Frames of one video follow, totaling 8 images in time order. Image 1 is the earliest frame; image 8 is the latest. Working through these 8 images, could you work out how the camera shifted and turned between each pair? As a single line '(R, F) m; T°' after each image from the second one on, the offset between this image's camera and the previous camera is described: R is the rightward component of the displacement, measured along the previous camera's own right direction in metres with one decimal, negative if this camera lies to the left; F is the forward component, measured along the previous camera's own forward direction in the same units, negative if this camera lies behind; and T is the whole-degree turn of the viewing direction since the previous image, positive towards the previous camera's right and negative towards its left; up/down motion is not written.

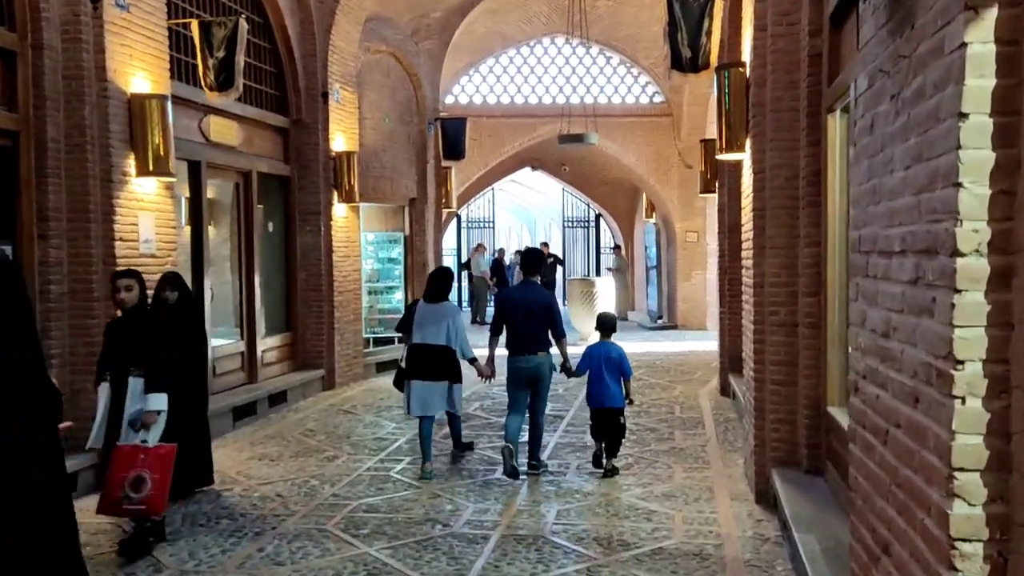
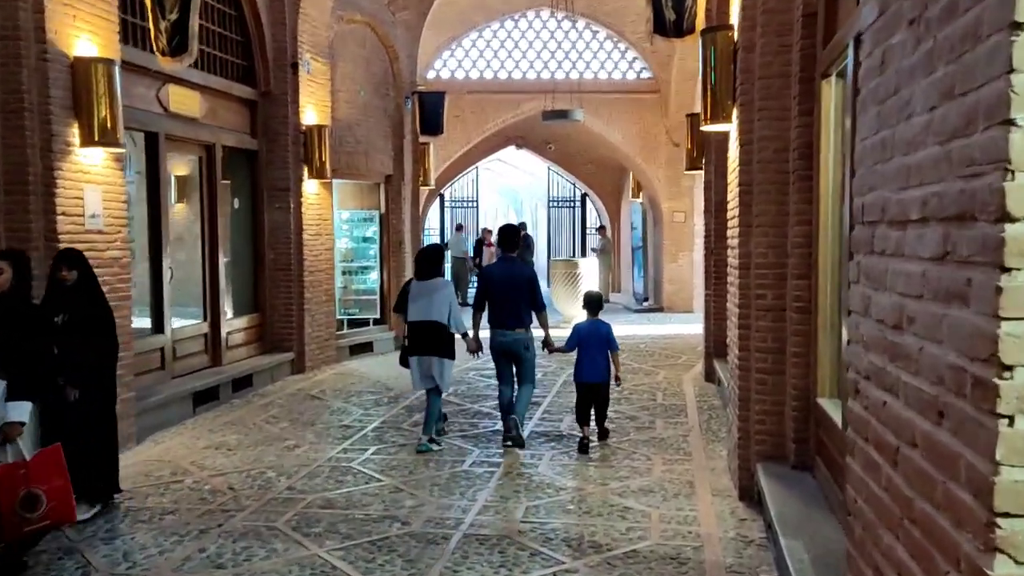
(+0.1, +0.4) m; +1°
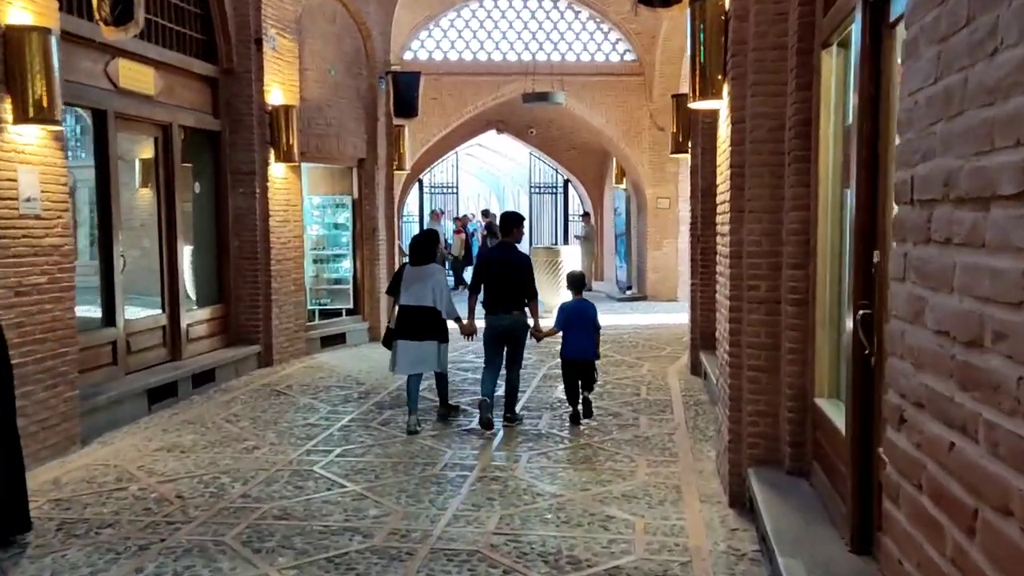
(+0.1, +0.4) m; +1°
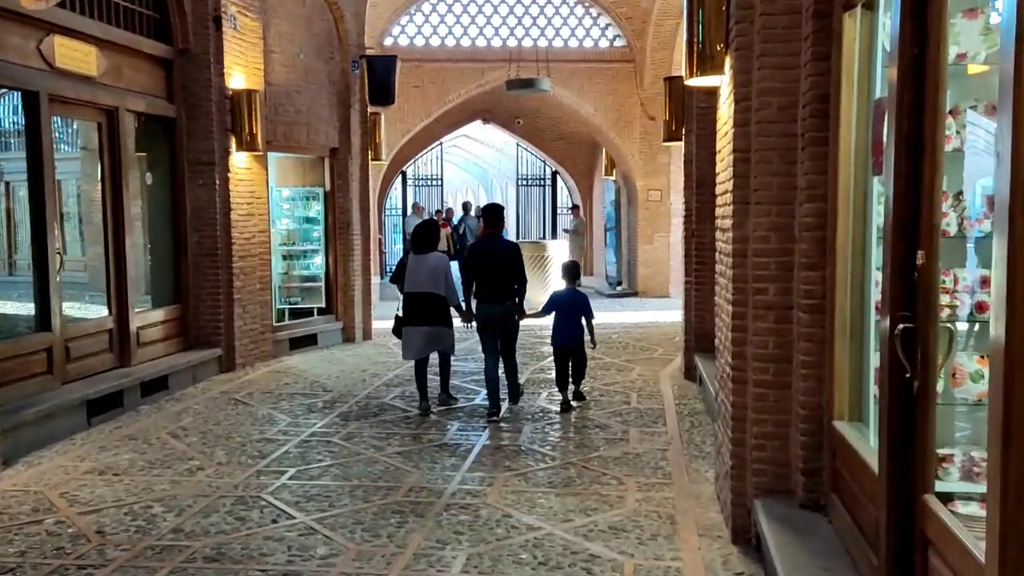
(+0.1, +0.7) m; +1°
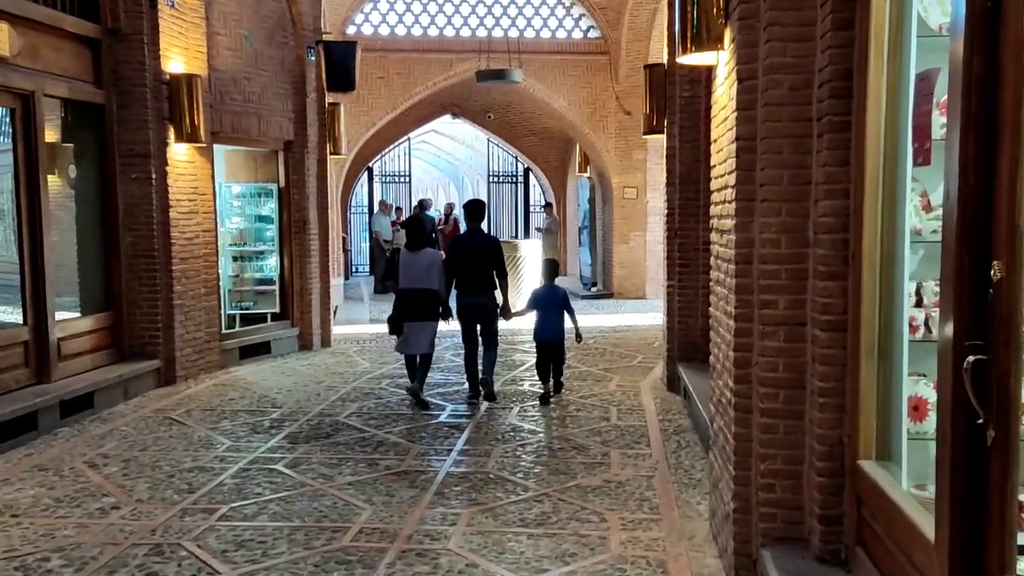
(0.0, +0.7) m; +2°
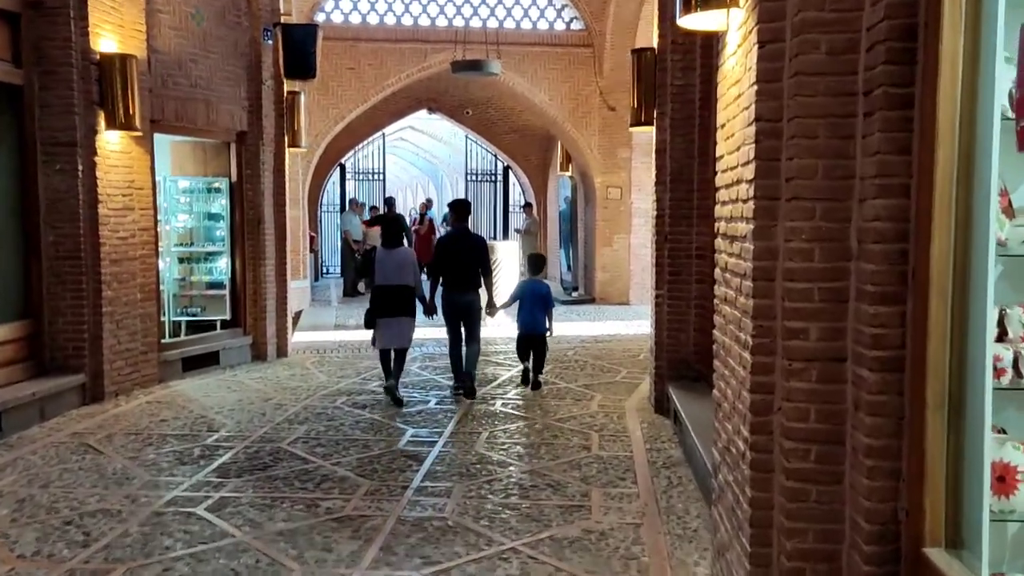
(+0.1, +0.8) m; +1°
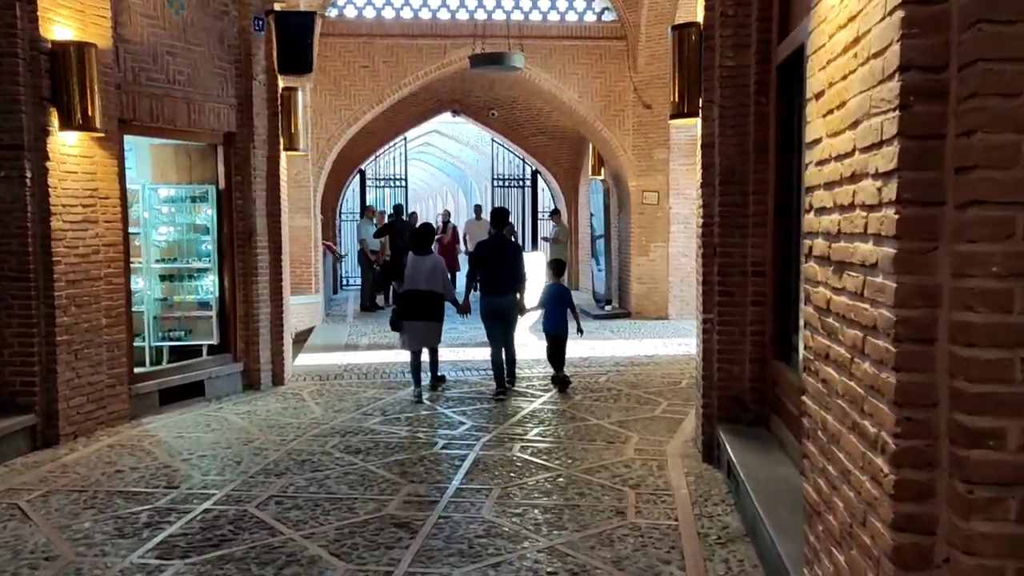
(+0.1, +1.1) m; -2°
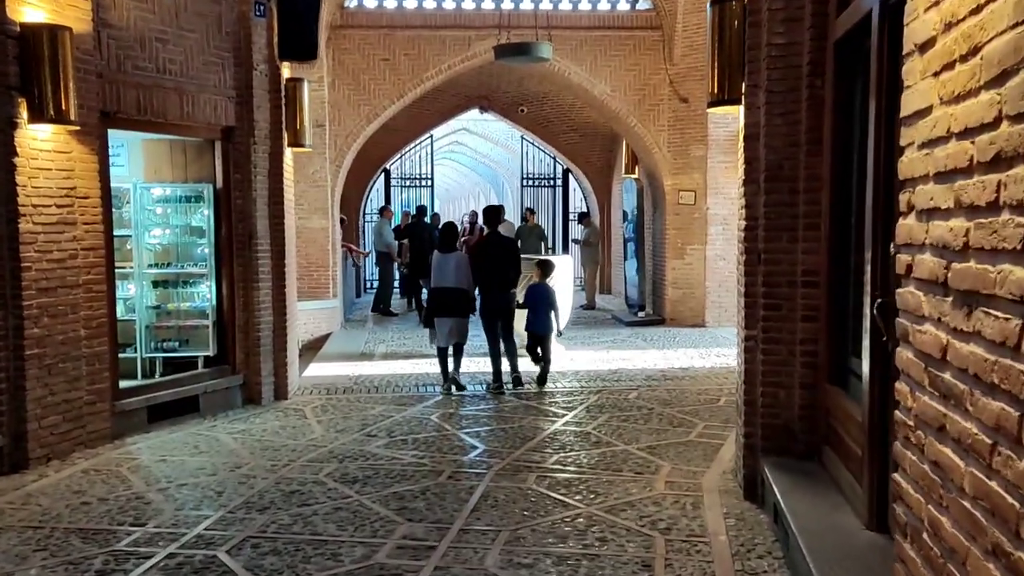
(+0.1, +0.7) m; -2°
